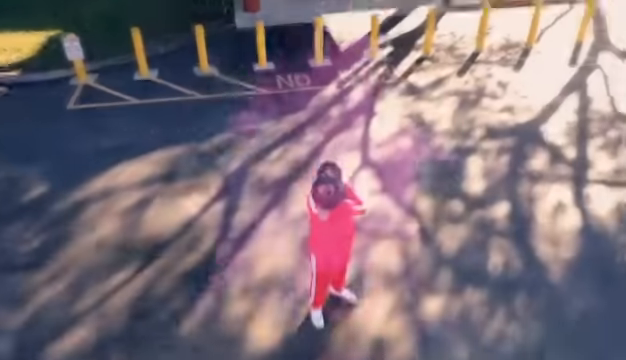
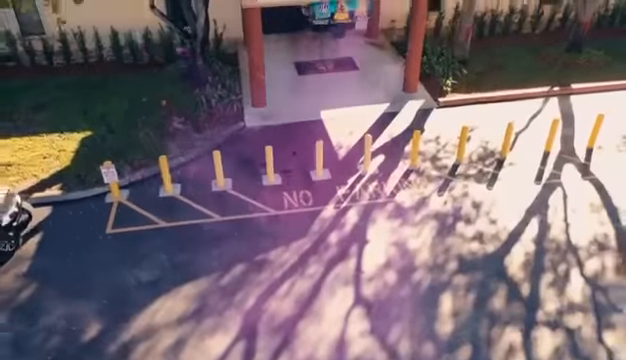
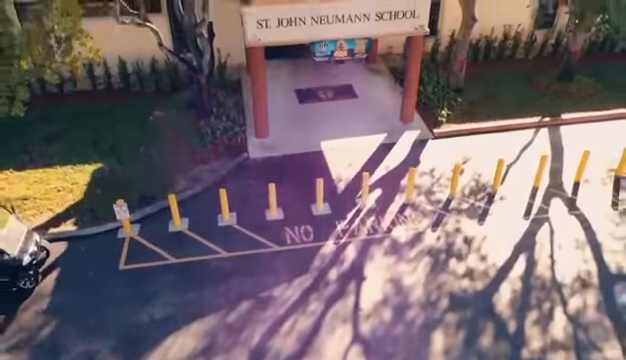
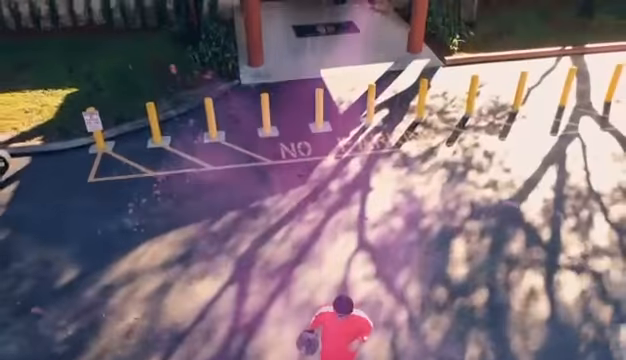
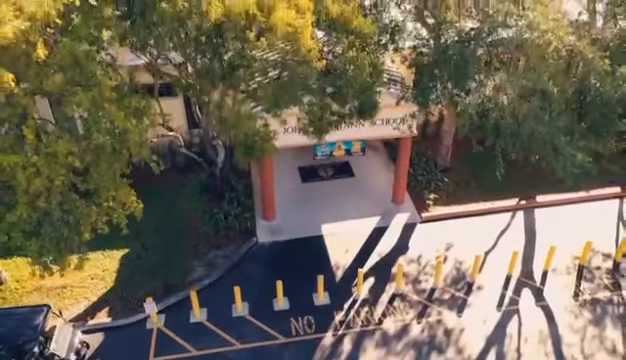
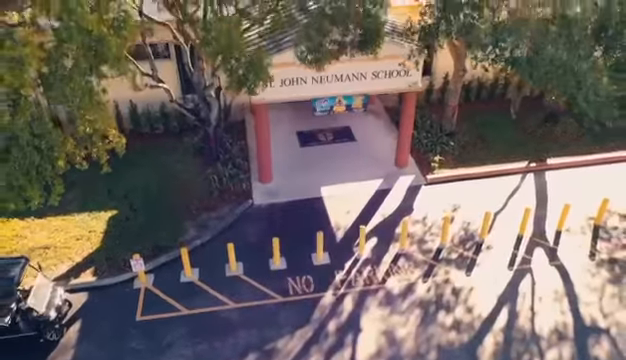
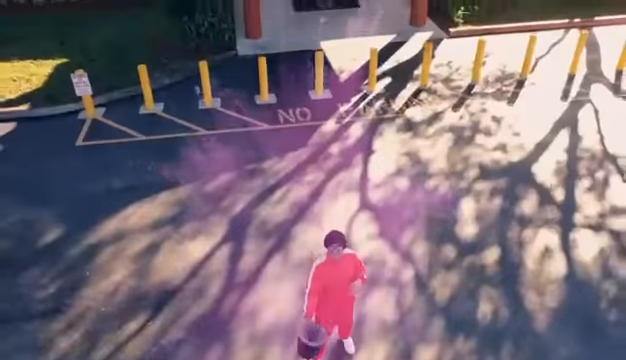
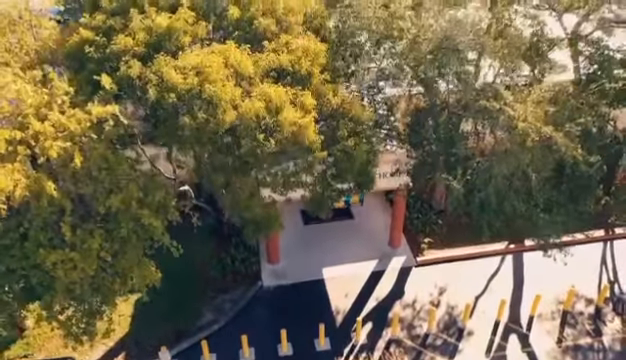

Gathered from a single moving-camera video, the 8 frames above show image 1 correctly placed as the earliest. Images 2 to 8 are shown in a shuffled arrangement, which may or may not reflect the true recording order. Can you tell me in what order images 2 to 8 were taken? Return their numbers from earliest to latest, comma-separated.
7, 4, 2, 3, 6, 5, 8
